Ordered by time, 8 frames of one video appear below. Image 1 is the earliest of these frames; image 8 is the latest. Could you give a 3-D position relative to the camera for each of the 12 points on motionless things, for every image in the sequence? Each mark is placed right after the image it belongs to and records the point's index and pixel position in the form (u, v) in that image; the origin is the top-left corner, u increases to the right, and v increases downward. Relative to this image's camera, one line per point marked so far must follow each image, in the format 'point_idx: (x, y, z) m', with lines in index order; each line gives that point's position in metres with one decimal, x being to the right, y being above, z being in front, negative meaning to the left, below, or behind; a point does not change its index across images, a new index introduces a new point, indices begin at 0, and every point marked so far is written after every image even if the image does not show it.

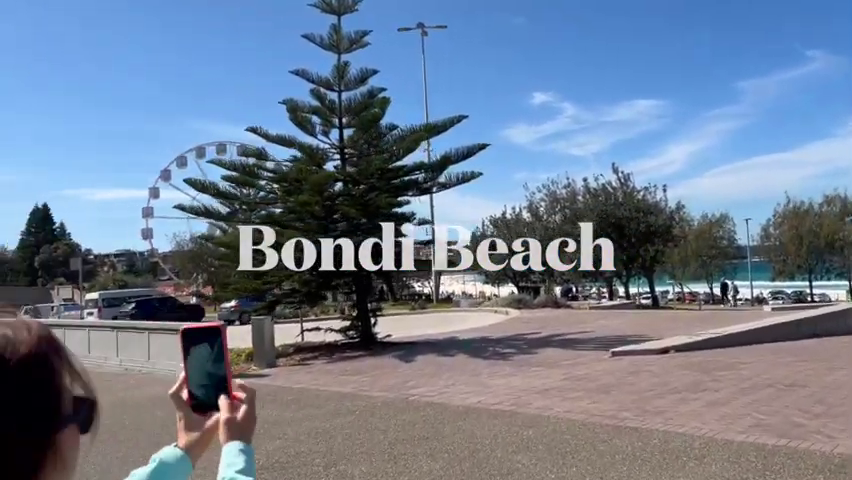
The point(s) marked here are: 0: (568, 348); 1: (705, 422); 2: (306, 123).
0: (+2.8, -2.2, +14.0) m
1: (+2.8, -1.9, +7.1) m
2: (-2.7, +2.6, +15.2) m
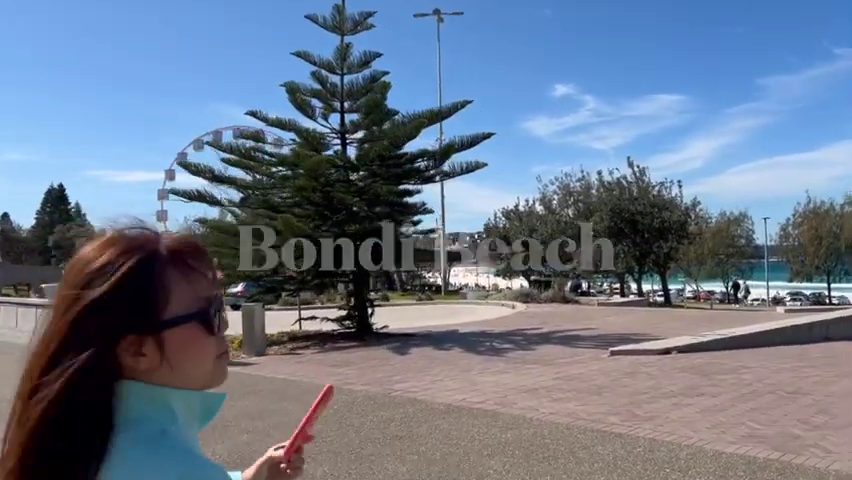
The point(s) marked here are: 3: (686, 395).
0: (+2.7, -2.1, +13.6) m
1: (+2.6, -1.8, +6.7) m
2: (-2.6, +2.9, +14.9) m
3: (+3.1, -1.9, +8.4) m
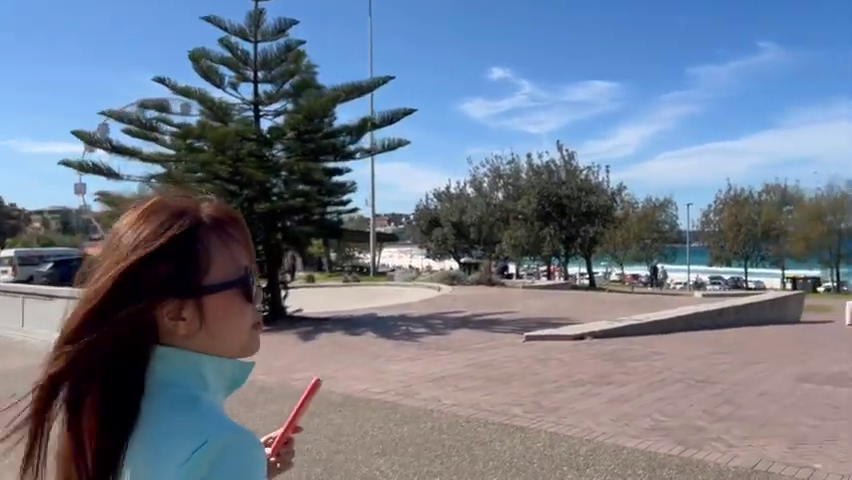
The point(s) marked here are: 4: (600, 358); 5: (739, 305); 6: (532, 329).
0: (+1.1, -1.7, +13.3) m
1: (+1.6, -1.7, +6.4) m
2: (-4.2, +3.3, +13.9) m
3: (+2.0, -1.7, +8.2) m
4: (+2.4, -1.6, +9.8) m
5: (+7.7, -1.6, +17.3) m
6: (+2.0, -1.7, +13.4) m
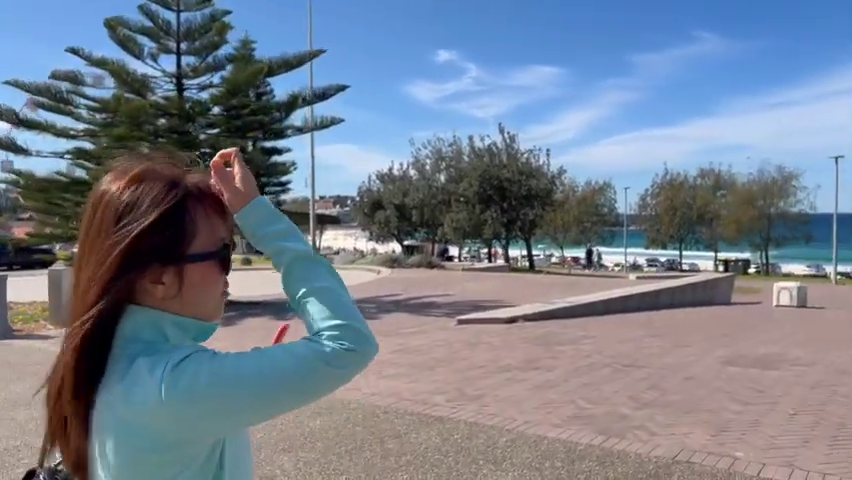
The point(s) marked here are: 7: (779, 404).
0: (-0.2, -1.4, +13.0) m
1: (+0.8, -1.5, +6.1) m
2: (-5.5, +3.7, +13.1) m
3: (+1.1, -1.5, +8.0) m
4: (+1.4, -1.4, +9.6) m
5: (+6.1, -1.2, +17.5) m
6: (+0.8, -1.4, +13.2) m
7: (+3.2, -1.5, +6.4) m
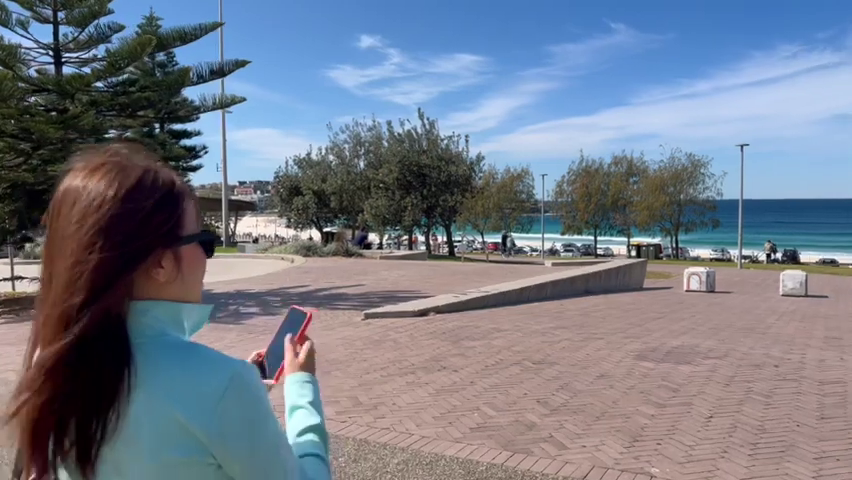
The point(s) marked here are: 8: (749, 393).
0: (-1.8, -1.2, +12.2) m
1: (0.0, -1.4, +5.5) m
2: (-7.2, +3.8, +11.6) m
3: (0.0, -1.3, +7.3) m
4: (+0.2, -1.3, +9.0) m
5: (+4.0, -0.8, +17.3) m
6: (-0.9, -1.2, +12.5) m
7: (+2.3, -1.4, +6.0) m
8: (+2.9, -1.4, +6.4) m
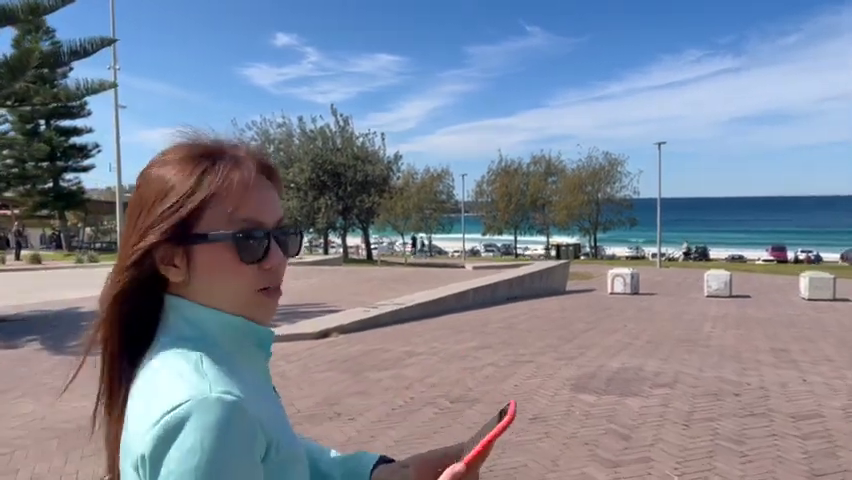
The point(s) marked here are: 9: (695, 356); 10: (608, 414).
0: (-3.2, -1.3, +10.3) m
1: (-0.8, -1.5, +3.9) m
2: (-8.6, +3.6, +9.2) m
3: (-0.9, -1.4, +5.7) m
4: (-0.9, -1.4, +7.4) m
5: (+1.9, -0.9, +16.1) m
6: (-2.4, -1.3, +10.7) m
7: (+1.5, -1.5, +4.7) m
8: (+2.1, -1.4, +5.1) m
9: (+3.2, -1.4, +8.4) m
10: (+1.5, -1.4, +5.8) m
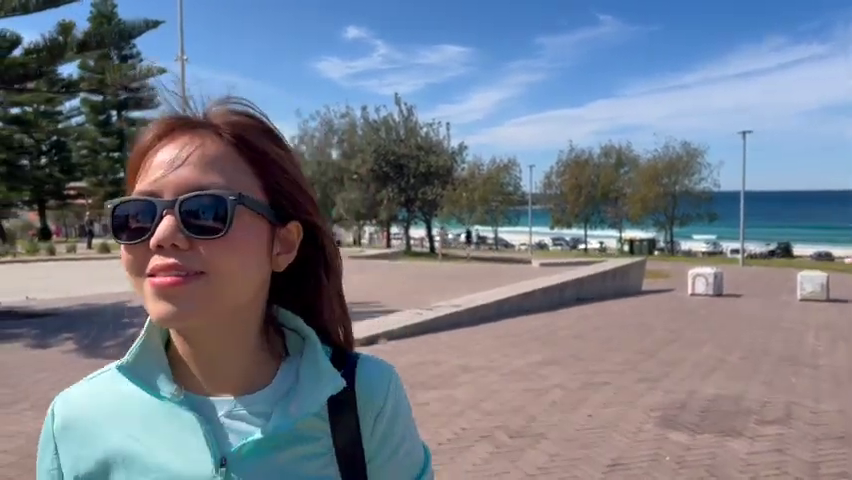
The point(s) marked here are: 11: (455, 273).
0: (-2.4, -1.2, +9.6) m
1: (-0.6, -1.5, +3.0) m
2: (-7.8, +3.7, +8.9) m
3: (-0.5, -1.4, +4.8) m
4: (-0.4, -1.3, +6.4) m
5: (+3.2, -0.8, +14.8) m
6: (-1.5, -1.2, +9.9) m
7: (+1.8, -1.5, +3.5) m
8: (+2.4, -1.5, +3.9) m
9: (+3.8, -1.4, +7.0) m
10: (+1.8, -1.4, +4.6) m
11: (+0.8, -0.8, +18.7) m
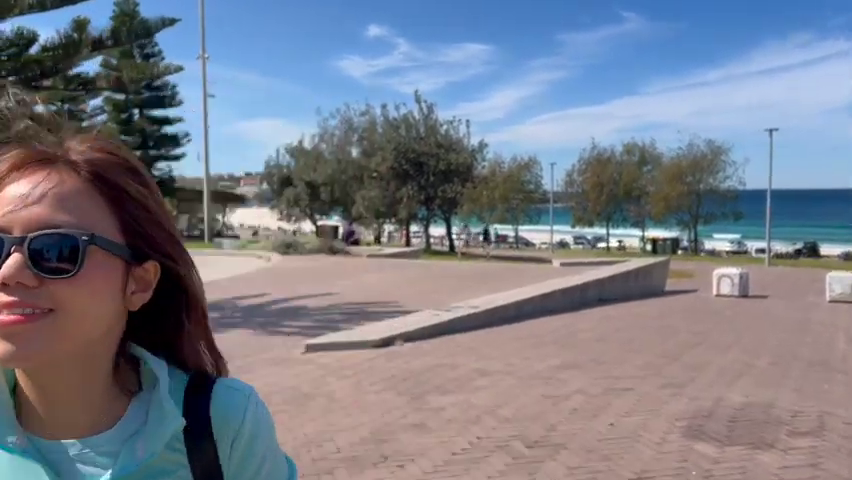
0: (-2.2, -1.2, +9.5) m
1: (-0.5, -1.6, +2.8) m
2: (-7.6, +3.8, +8.9) m
3: (-0.5, -1.5, +4.6) m
4: (-0.3, -1.3, +6.3) m
5: (+3.6, -0.8, +14.5) m
6: (-1.3, -1.2, +9.8) m
7: (+1.8, -1.5, +3.3) m
8: (+2.5, -1.5, +3.7) m
9: (+3.9, -1.4, +6.7) m
10: (+1.9, -1.5, +4.3) m
11: (+1.3, -0.8, +18.5) m
